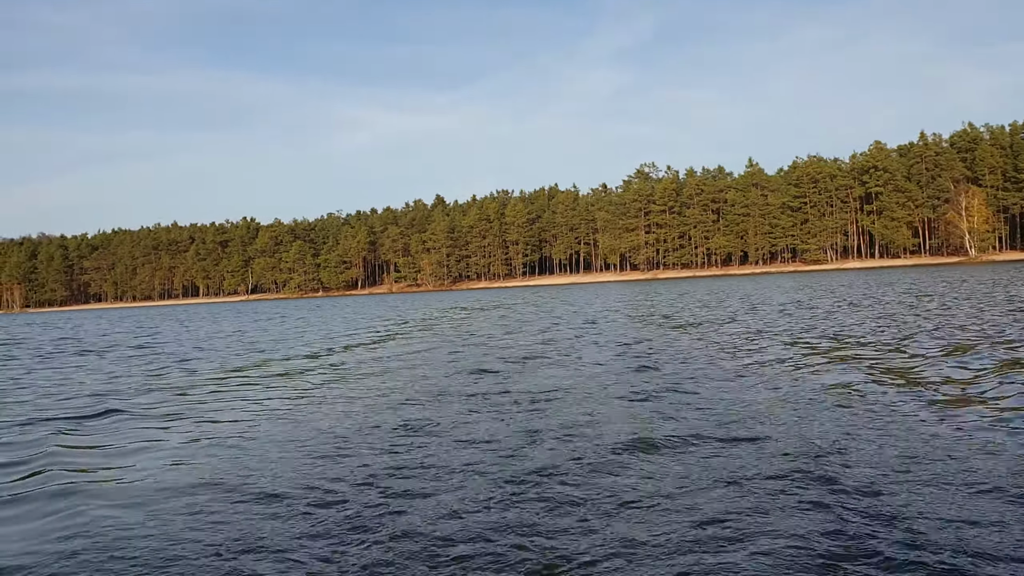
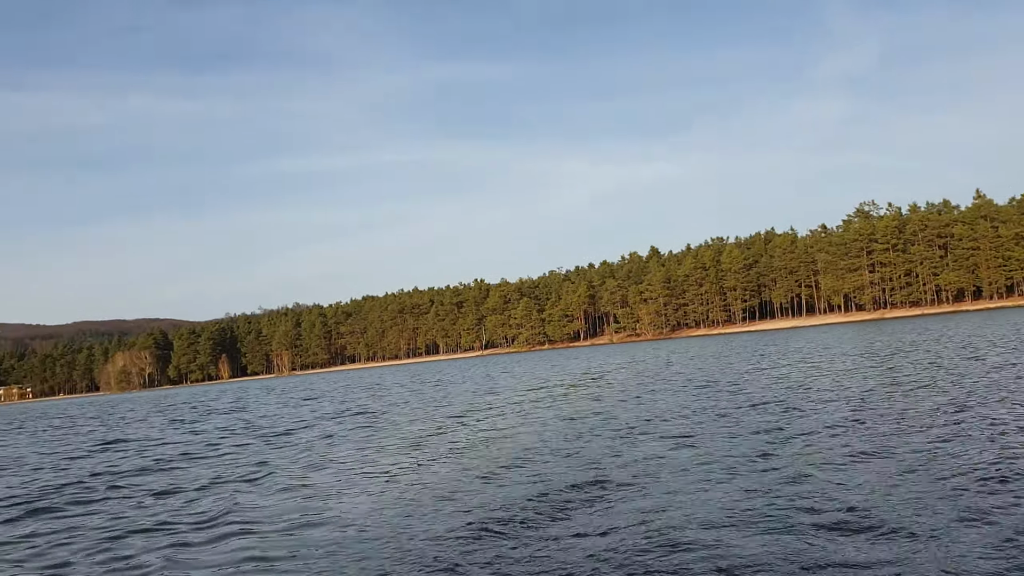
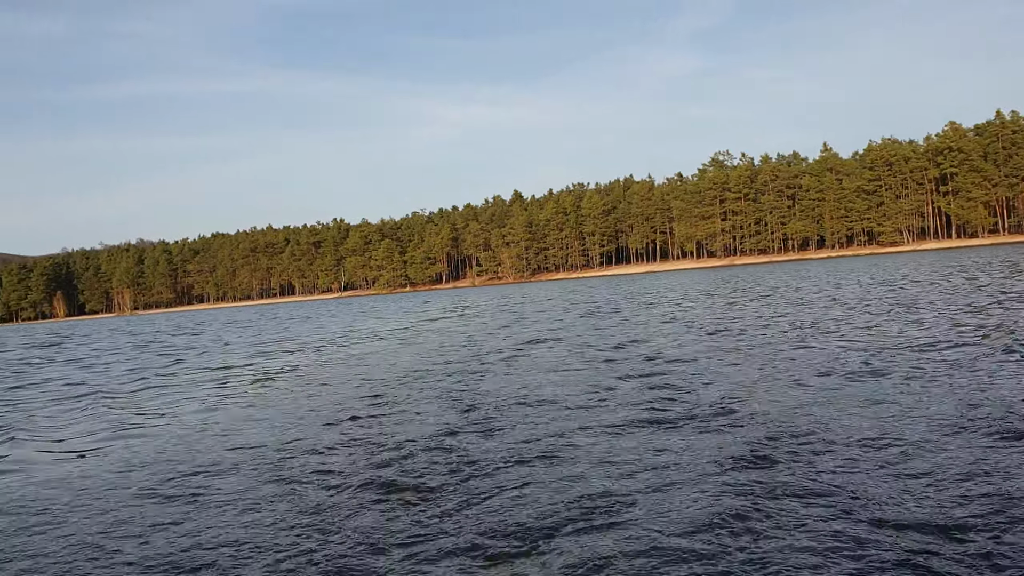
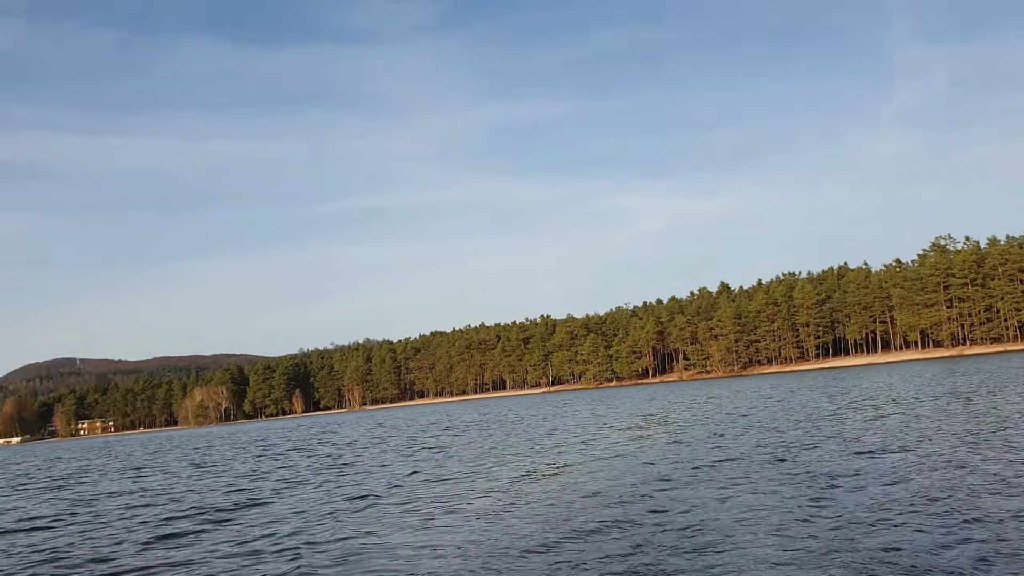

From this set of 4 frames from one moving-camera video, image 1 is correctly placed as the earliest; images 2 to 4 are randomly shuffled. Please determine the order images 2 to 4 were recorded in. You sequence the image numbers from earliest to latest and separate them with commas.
3, 2, 4
